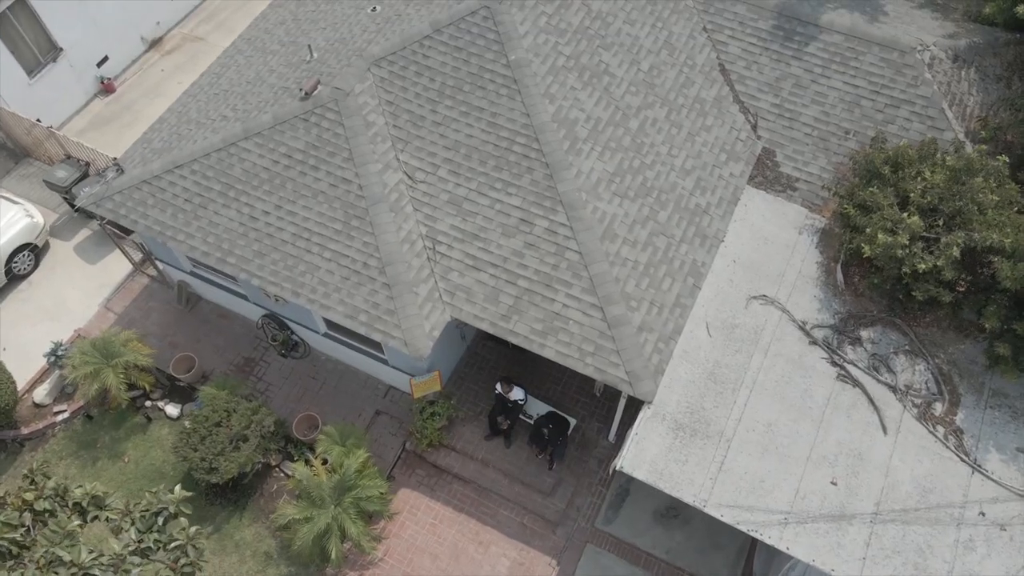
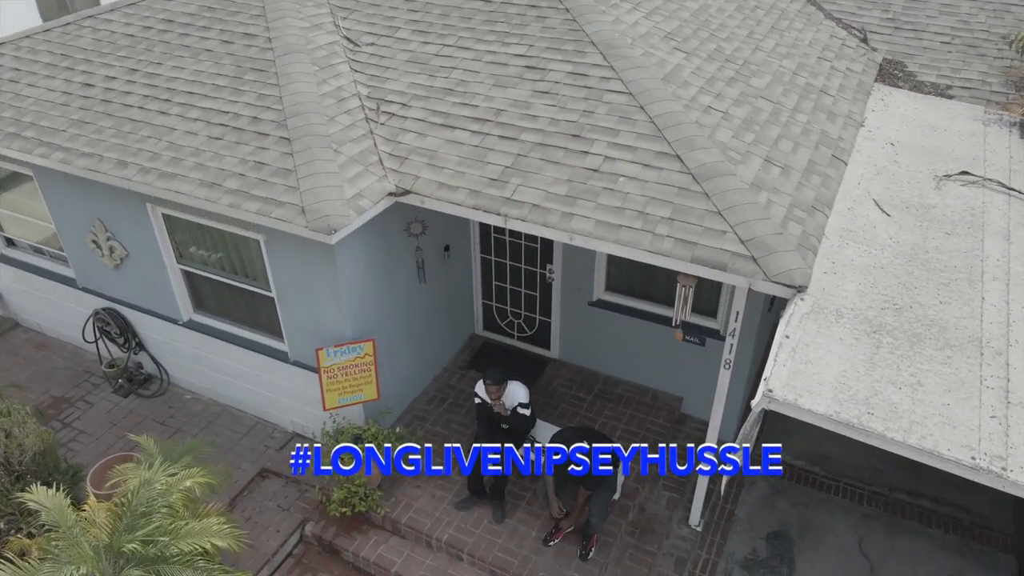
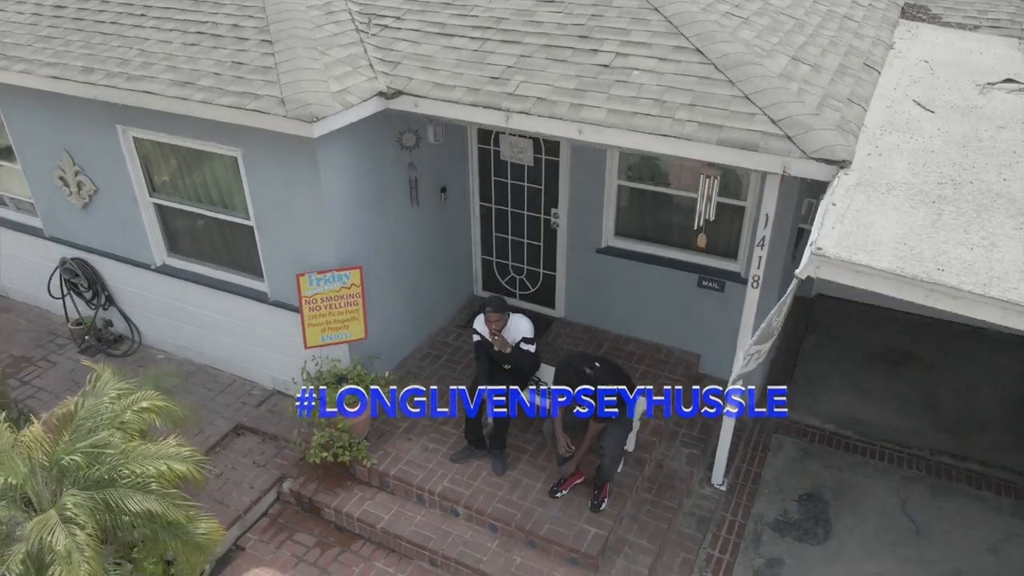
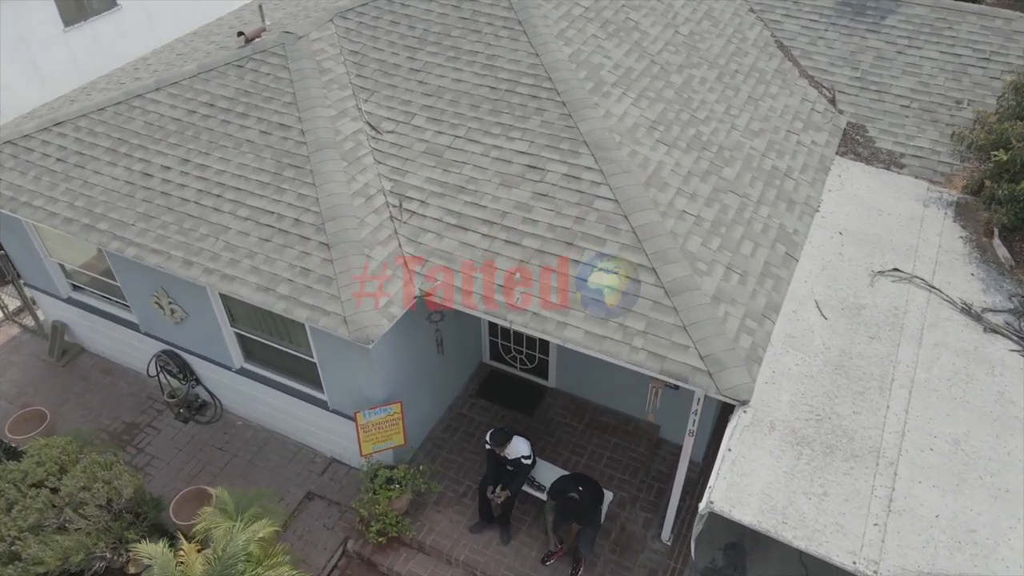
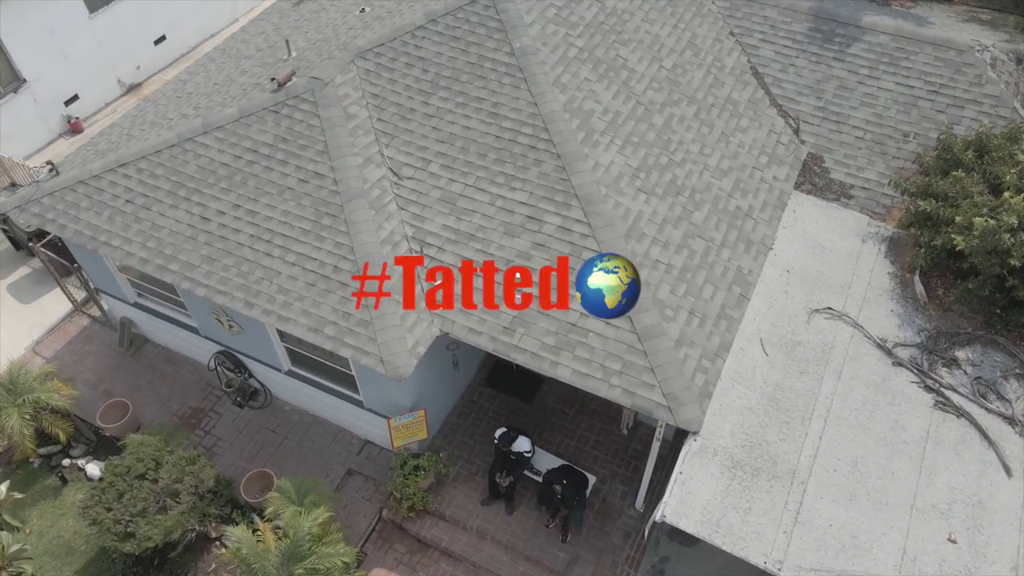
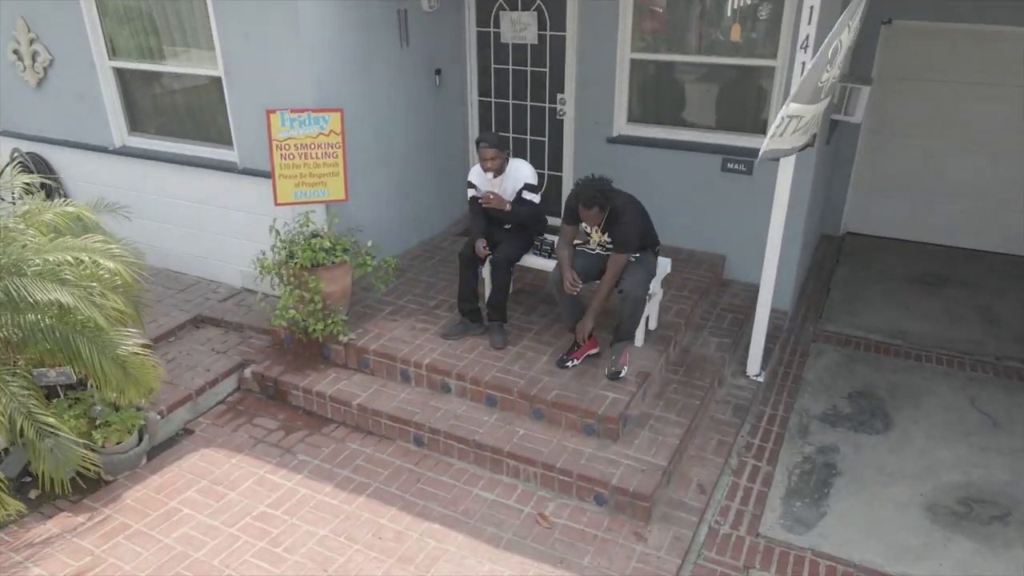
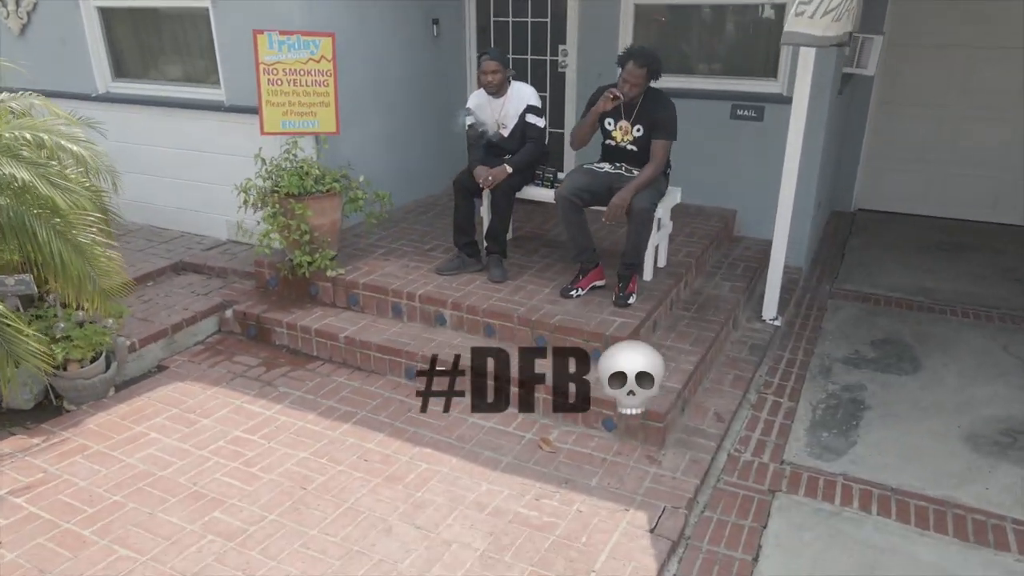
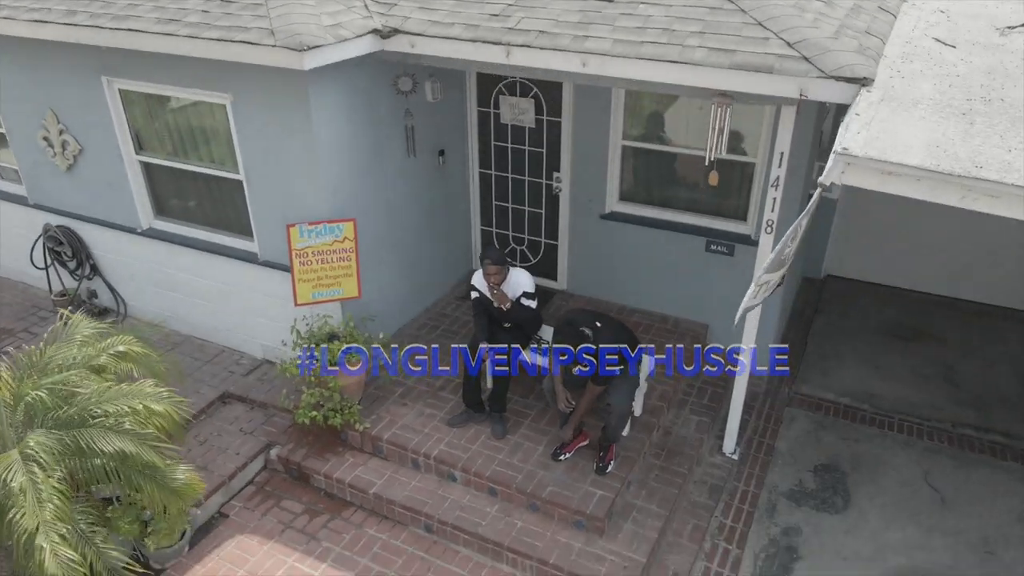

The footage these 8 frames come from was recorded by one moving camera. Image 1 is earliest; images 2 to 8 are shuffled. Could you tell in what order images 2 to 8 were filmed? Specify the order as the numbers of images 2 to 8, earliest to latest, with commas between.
5, 4, 2, 3, 8, 6, 7
